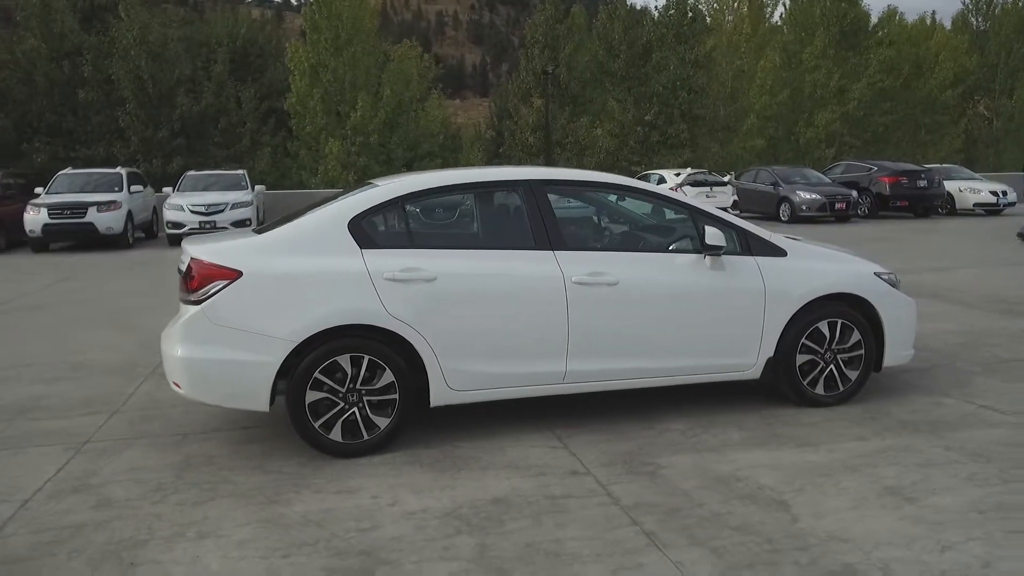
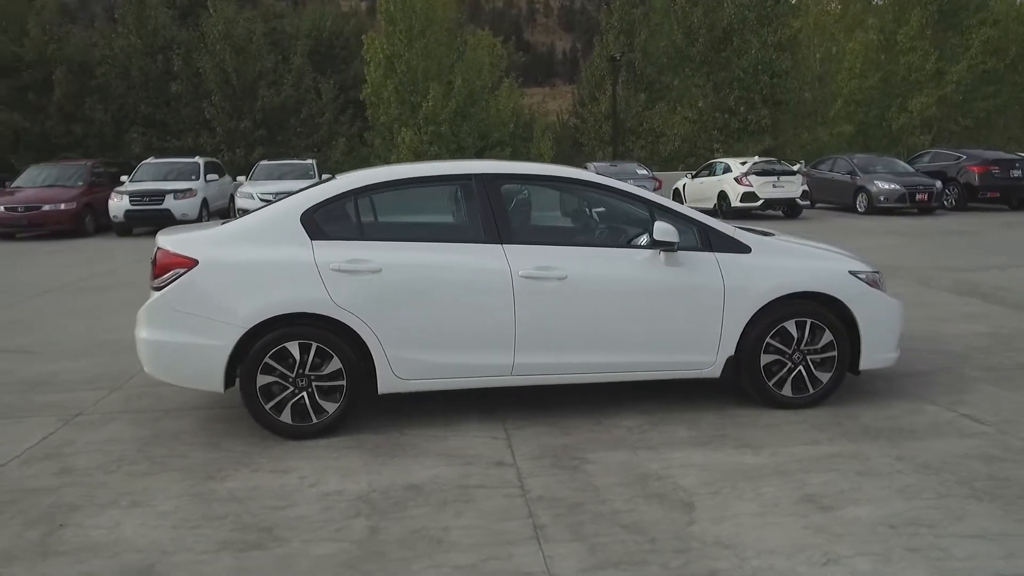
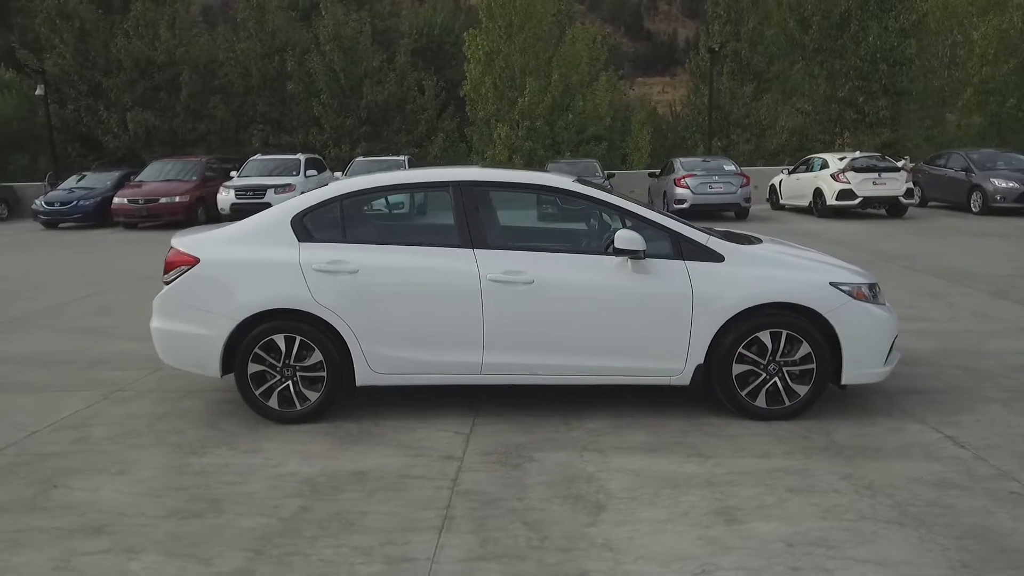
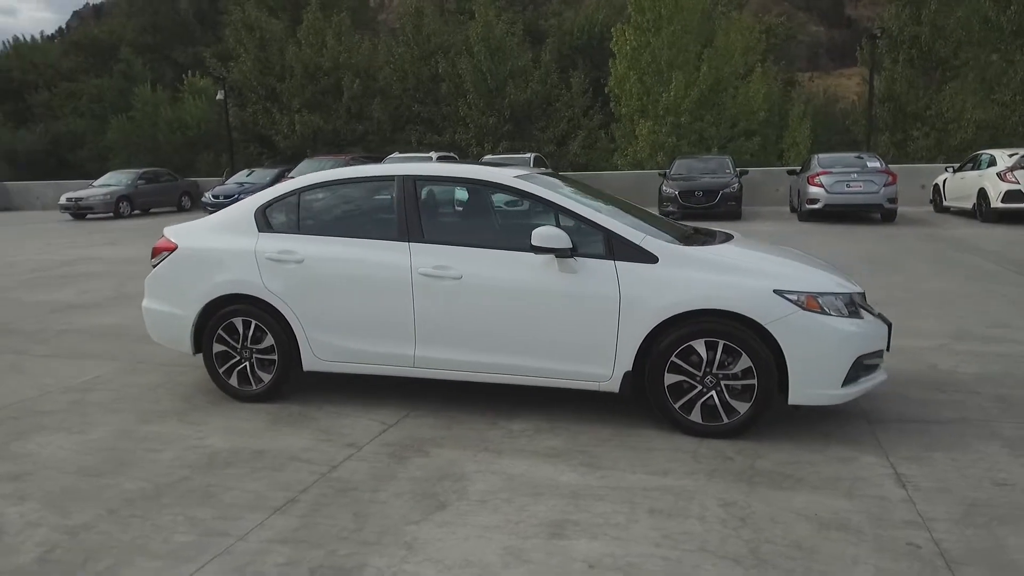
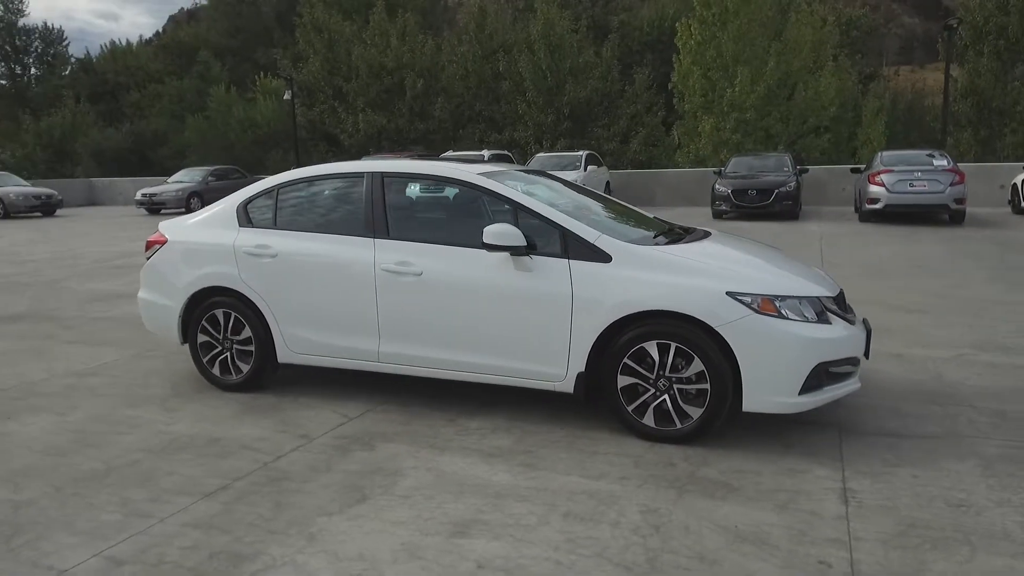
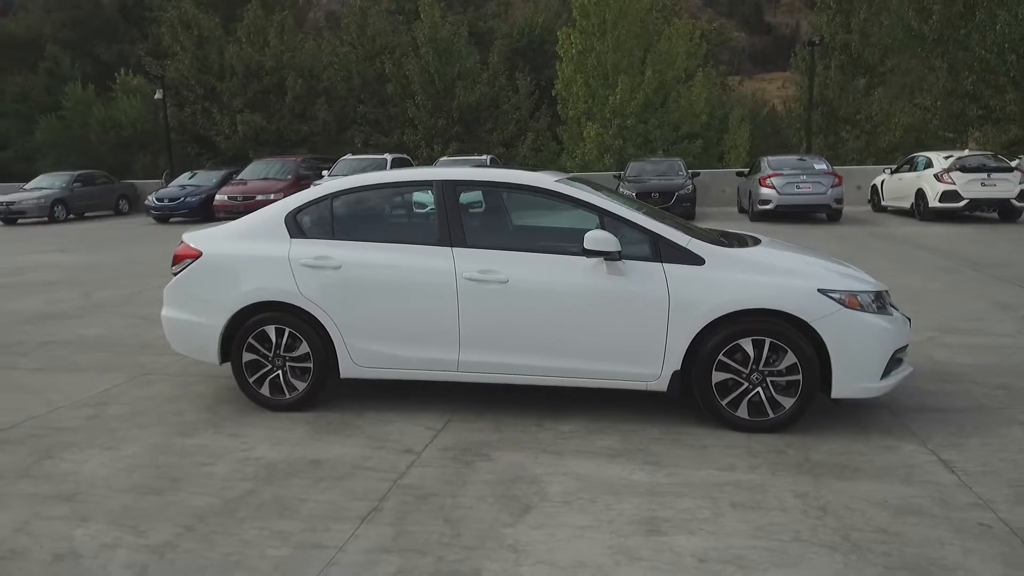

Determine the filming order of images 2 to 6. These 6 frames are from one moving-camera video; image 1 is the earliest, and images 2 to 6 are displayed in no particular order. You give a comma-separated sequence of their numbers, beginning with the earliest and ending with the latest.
2, 3, 6, 4, 5
